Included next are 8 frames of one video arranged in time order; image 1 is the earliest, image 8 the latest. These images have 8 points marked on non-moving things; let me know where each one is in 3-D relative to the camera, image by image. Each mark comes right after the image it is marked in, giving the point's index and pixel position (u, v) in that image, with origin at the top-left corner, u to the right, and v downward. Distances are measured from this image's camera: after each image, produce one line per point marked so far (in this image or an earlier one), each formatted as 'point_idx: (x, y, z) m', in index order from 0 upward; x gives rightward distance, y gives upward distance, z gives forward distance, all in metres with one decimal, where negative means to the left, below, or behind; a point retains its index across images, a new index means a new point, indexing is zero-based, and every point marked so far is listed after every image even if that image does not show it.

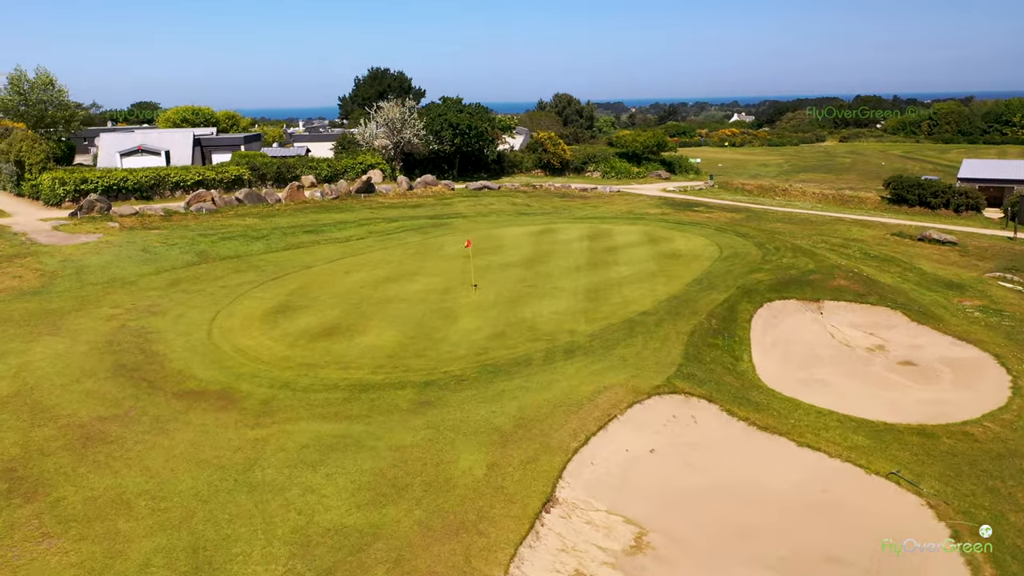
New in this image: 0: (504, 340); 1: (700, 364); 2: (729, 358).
0: (-0.2, -1.1, +17.0) m
1: (+3.6, -1.5, +15.8) m
2: (+4.4, -1.4, +16.8) m
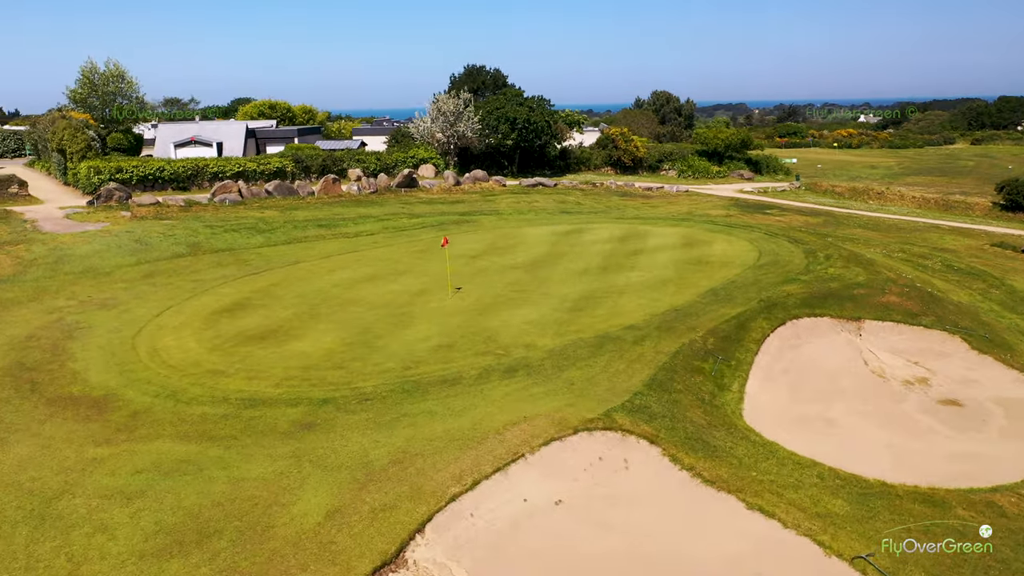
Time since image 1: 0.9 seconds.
0: (-1.2, -1.1, +14.8) m
1: (+2.4, -1.7, +13.0) m
2: (+3.3, -1.7, +13.9) m
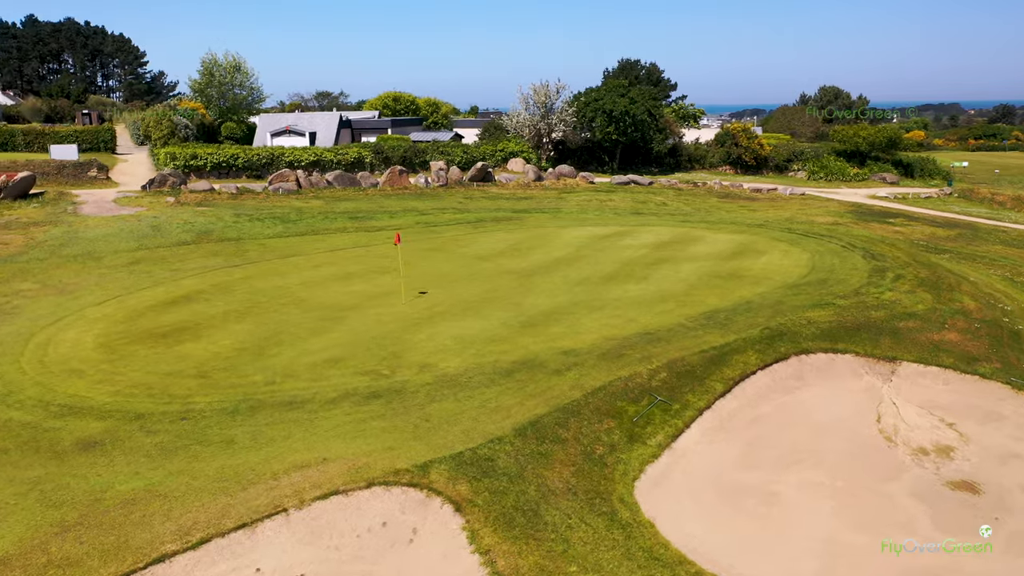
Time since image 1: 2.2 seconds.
0: (-2.9, -1.2, +12.7) m
1: (+0.2, -1.9, +10.3) m
2: (+1.3, -2.0, +10.9) m
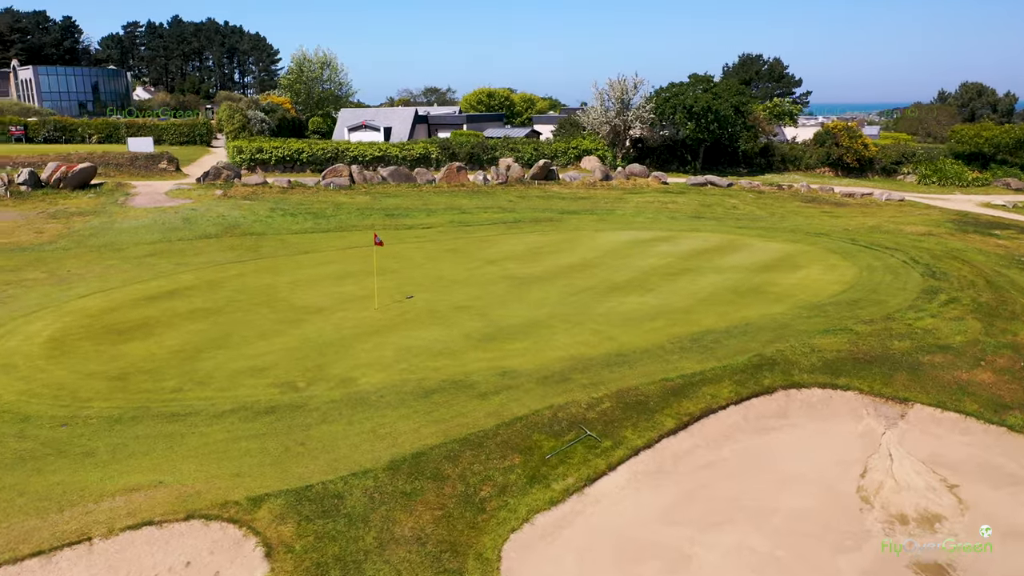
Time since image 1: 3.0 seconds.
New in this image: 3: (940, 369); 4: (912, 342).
0: (-3.9, -1.3, +12.0) m
1: (-1.2, -2.1, +9.1) m
2: (-0.1, -2.2, +9.6) m
3: (+6.6, -1.2, +12.7) m
4: (+6.6, -0.9, +13.5) m
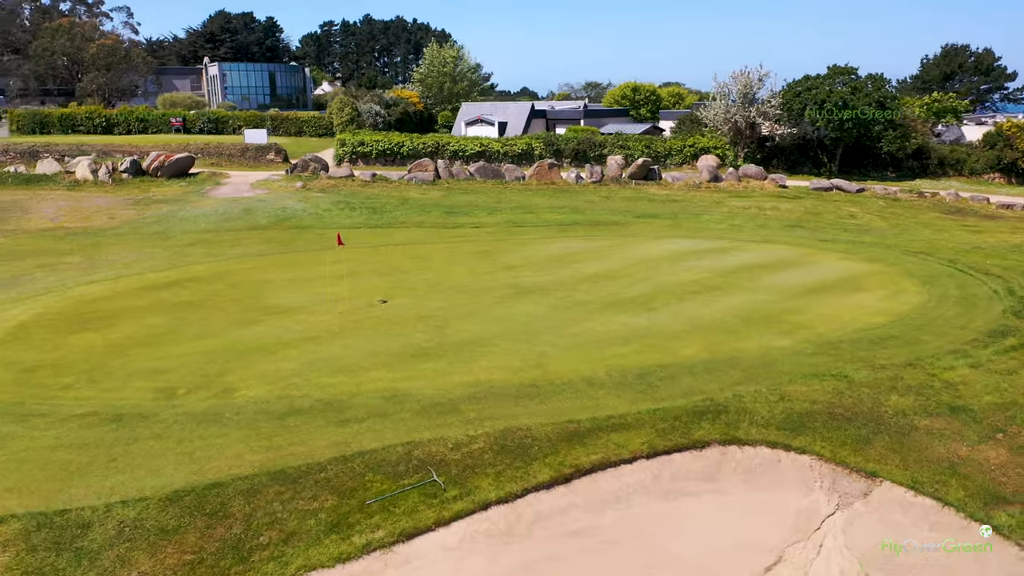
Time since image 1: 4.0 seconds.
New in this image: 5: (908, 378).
0: (-5.2, -1.2, +11.6) m
1: (-3.3, -2.2, +8.2) m
2: (-2.1, -2.4, +8.4) m
3: (+5.1, -1.8, +9.9) m
4: (+5.3, -1.4, +10.6) m
5: (+5.5, -1.2, +11.2) m
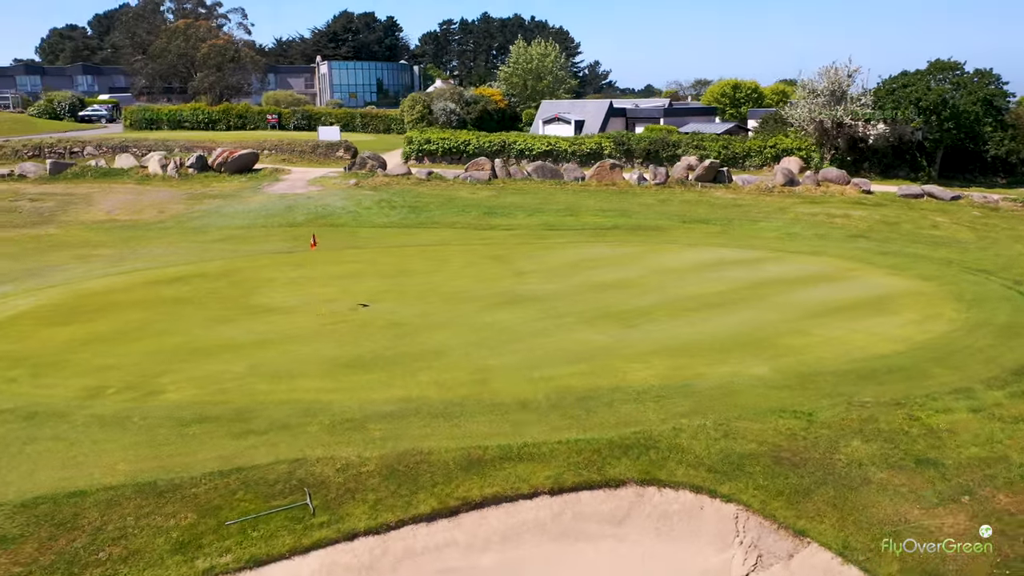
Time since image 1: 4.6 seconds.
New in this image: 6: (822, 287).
0: (-6.1, -1.2, +11.7) m
1: (-4.7, -2.2, +8.0) m
2: (-3.5, -2.4, +8.0) m
3: (+3.9, -2.1, +8.4) m
4: (+4.2, -1.8, +9.2) m
5: (+4.4, -1.6, +9.7) m
6: (+6.2, 0.0, +16.3) m
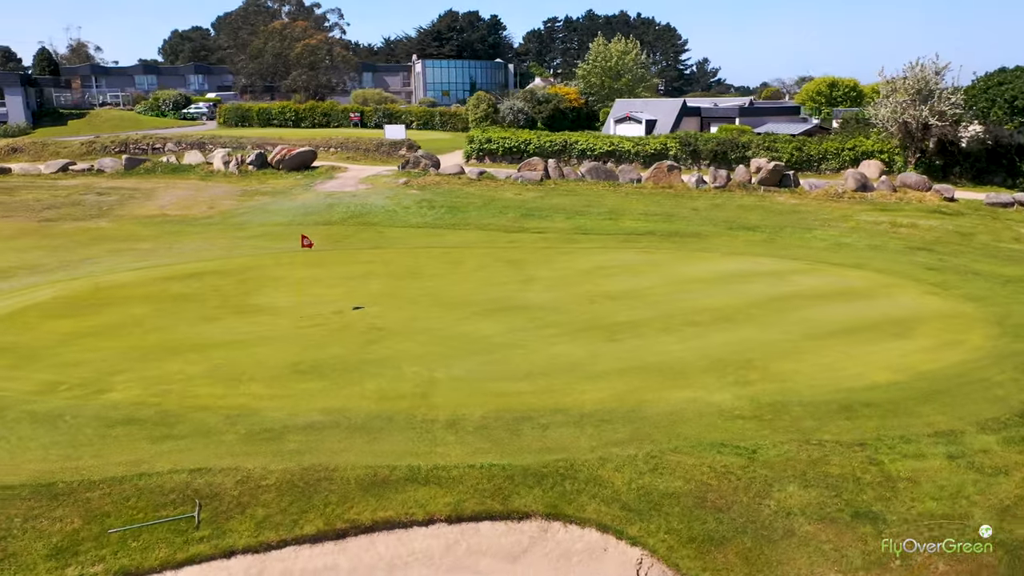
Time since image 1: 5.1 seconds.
0: (-6.7, -1.1, +11.9) m
1: (-5.9, -2.2, +8.1) m
2: (-4.7, -2.5, +8.0) m
3: (+2.7, -2.4, +7.4) m
4: (+3.1, -2.0, +8.1) m
5: (+3.5, -1.8, +8.6) m
6: (+6.1, -0.3, +14.9) m
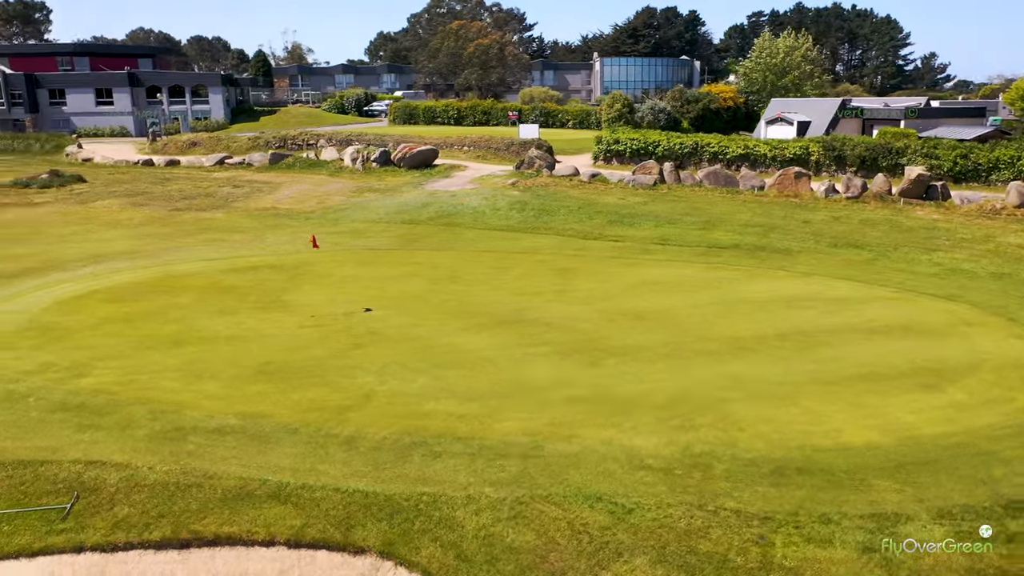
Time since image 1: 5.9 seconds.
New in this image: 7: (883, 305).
0: (-7.1, -1.0, +13.0) m
1: (-7.3, -2.1, +9.1) m
2: (-6.2, -2.4, +8.7) m
3: (+0.9, -2.7, +6.3) m
4: (+1.4, -2.4, +6.9) m
5: (+1.9, -2.2, +7.3) m
6: (+6.1, -0.8, +12.8) m
7: (+6.8, -0.3, +14.9) m
